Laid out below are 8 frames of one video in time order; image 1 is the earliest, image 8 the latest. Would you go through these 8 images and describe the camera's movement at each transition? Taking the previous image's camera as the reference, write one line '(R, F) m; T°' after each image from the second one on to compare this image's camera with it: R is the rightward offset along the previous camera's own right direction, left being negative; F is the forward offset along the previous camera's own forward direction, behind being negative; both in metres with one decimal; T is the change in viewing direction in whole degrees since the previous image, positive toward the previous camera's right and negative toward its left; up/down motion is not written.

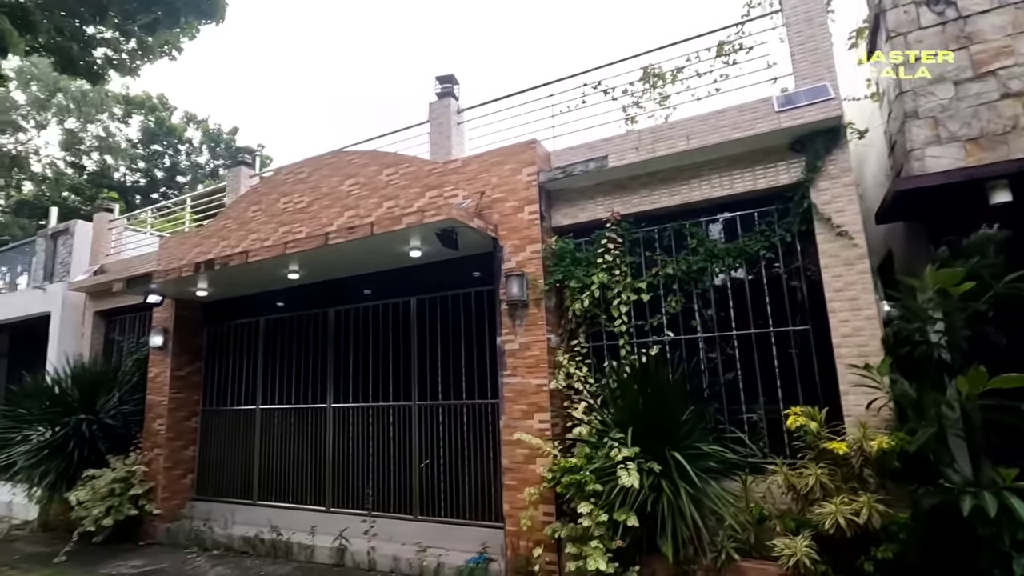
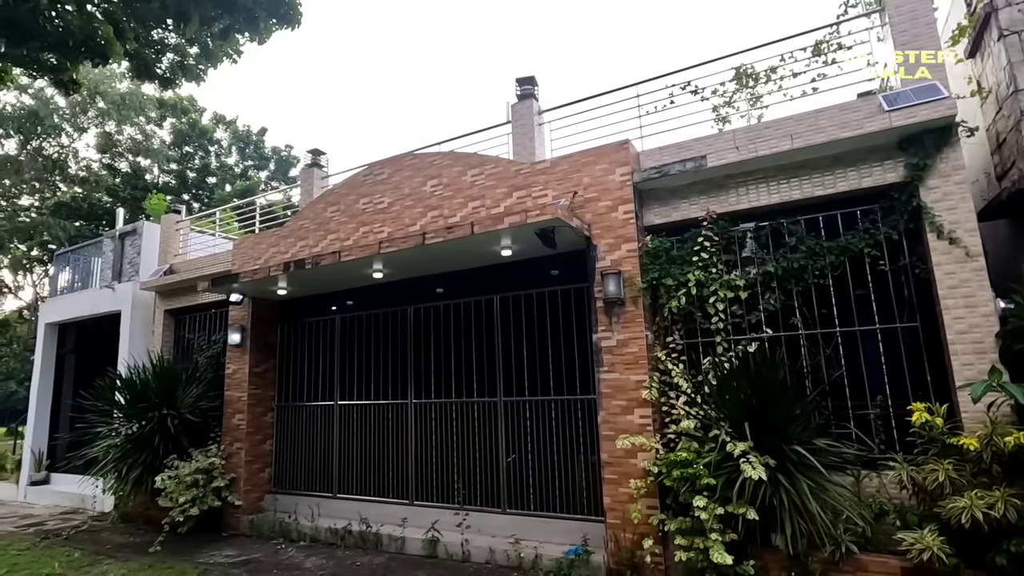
(-0.9, -0.1) m; -1°
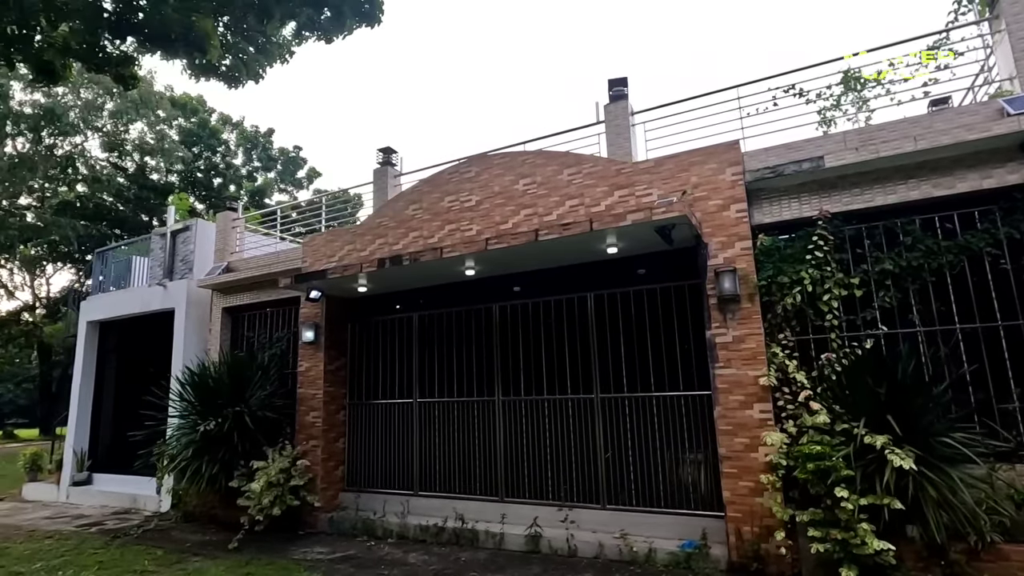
(-1.3, 0.0) m; +1°
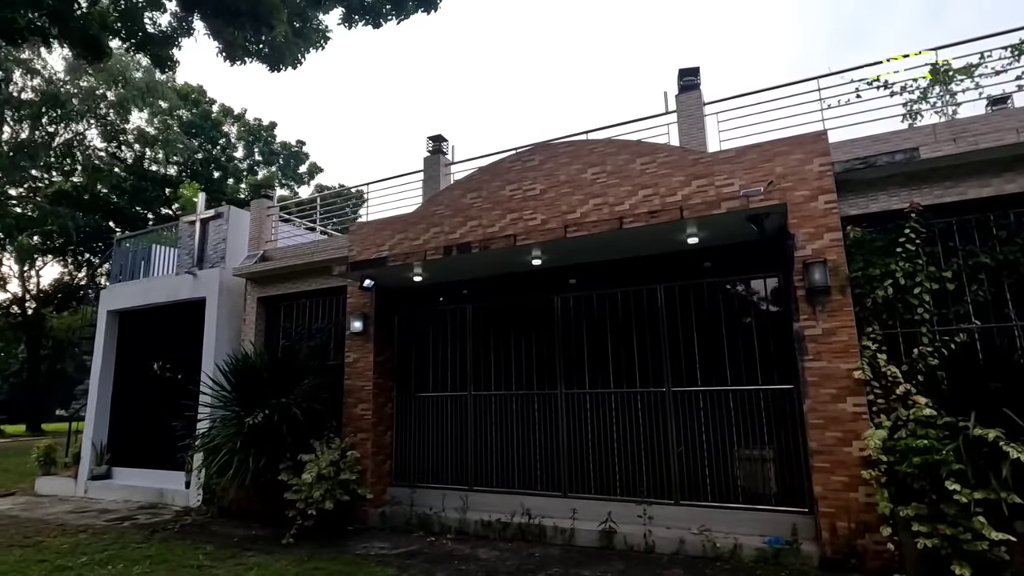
(-1.0, +0.2) m; +1°
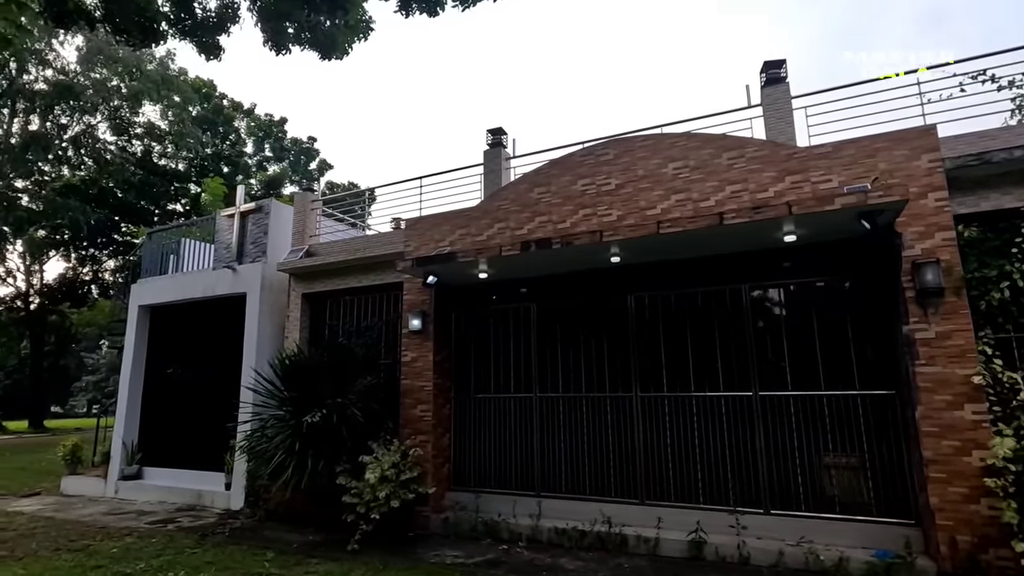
(-1.0, +0.3) m; 0°
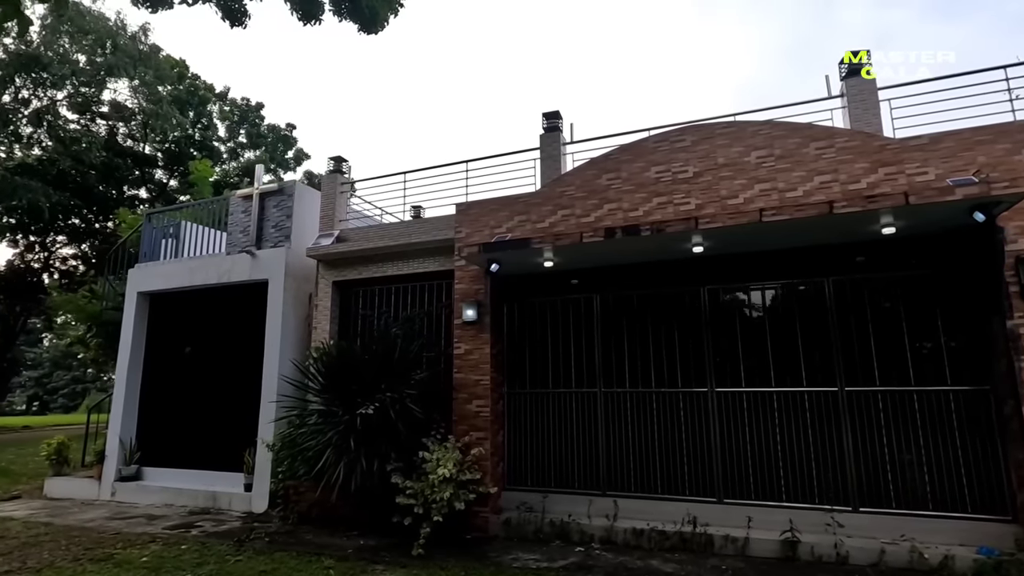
(-1.3, +0.4) m; +4°
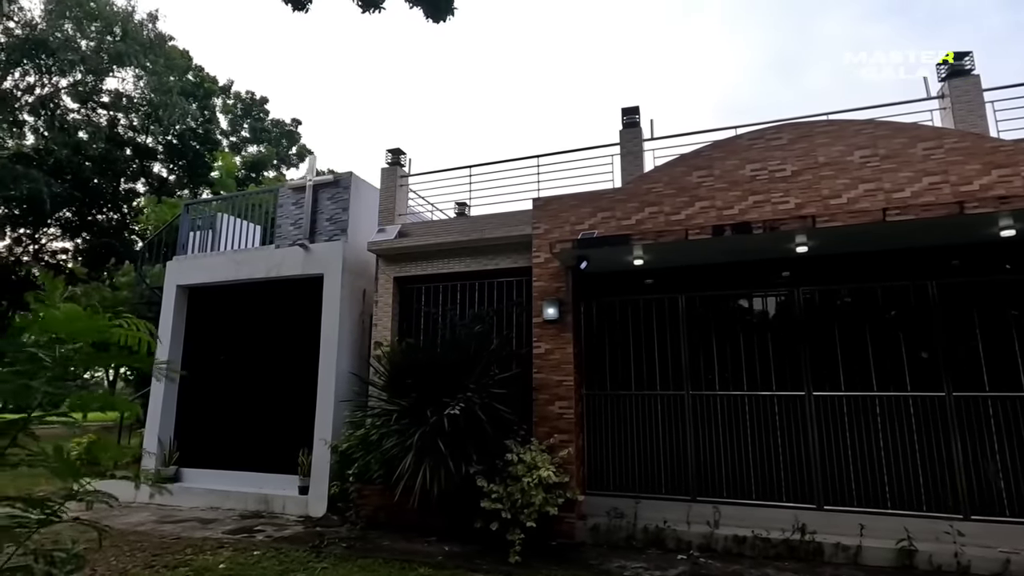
(-1.3, +0.2) m; +2°
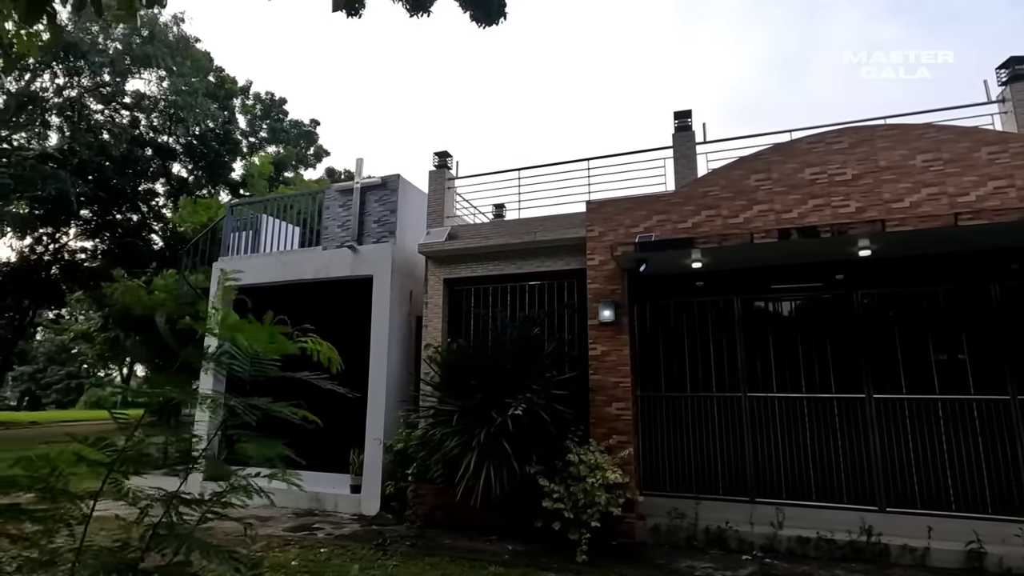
(-0.7, -0.1) m; -1°
